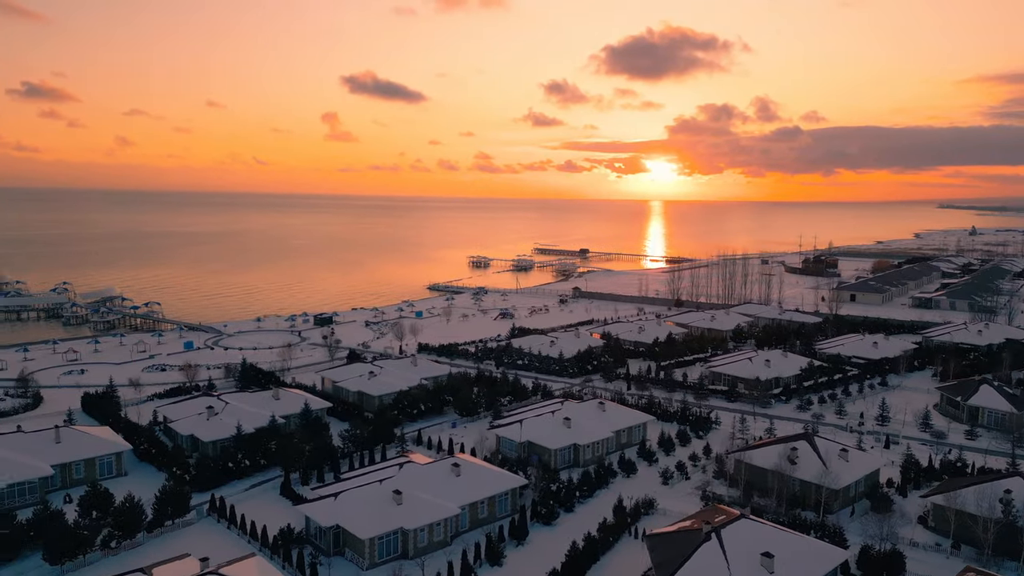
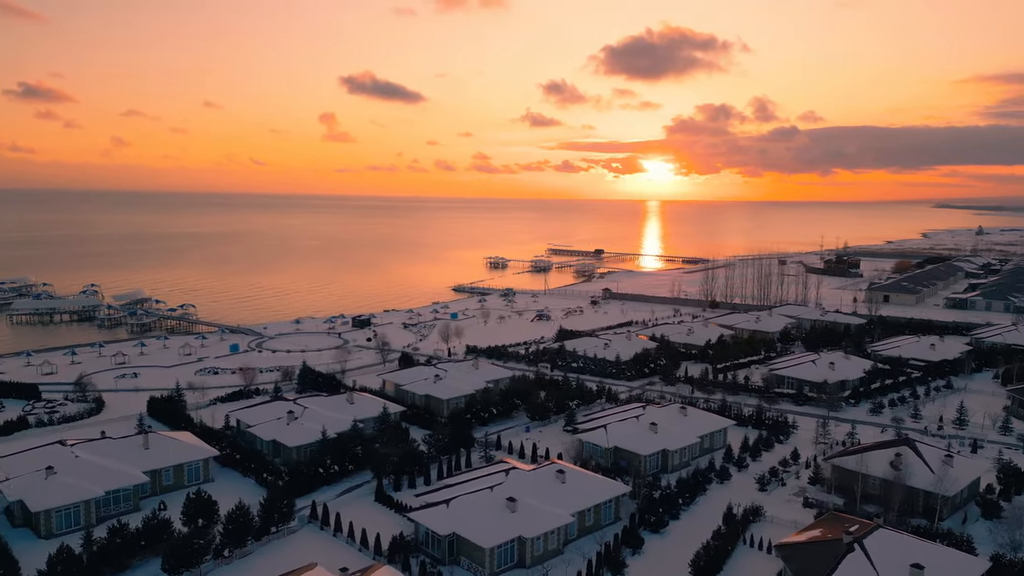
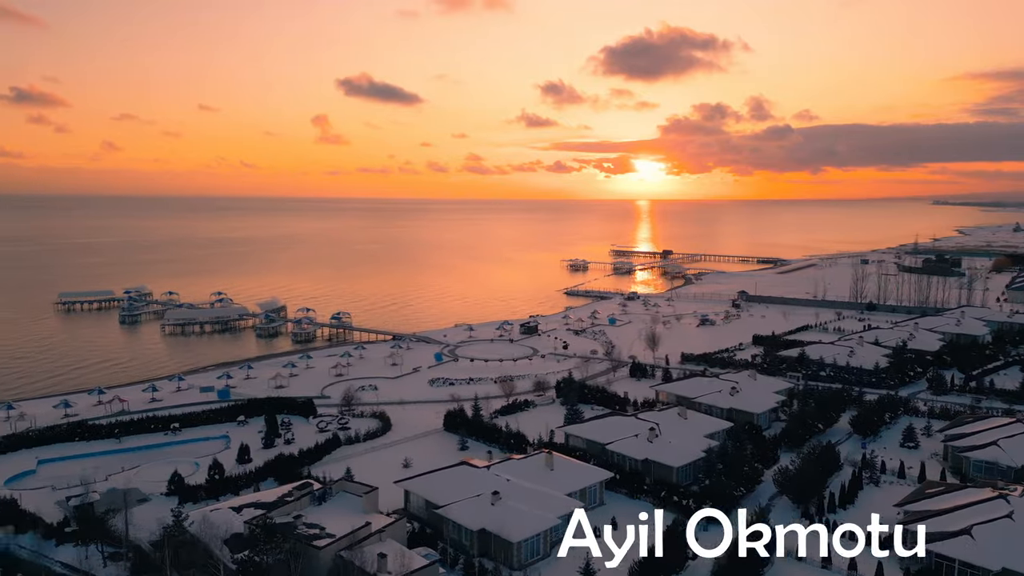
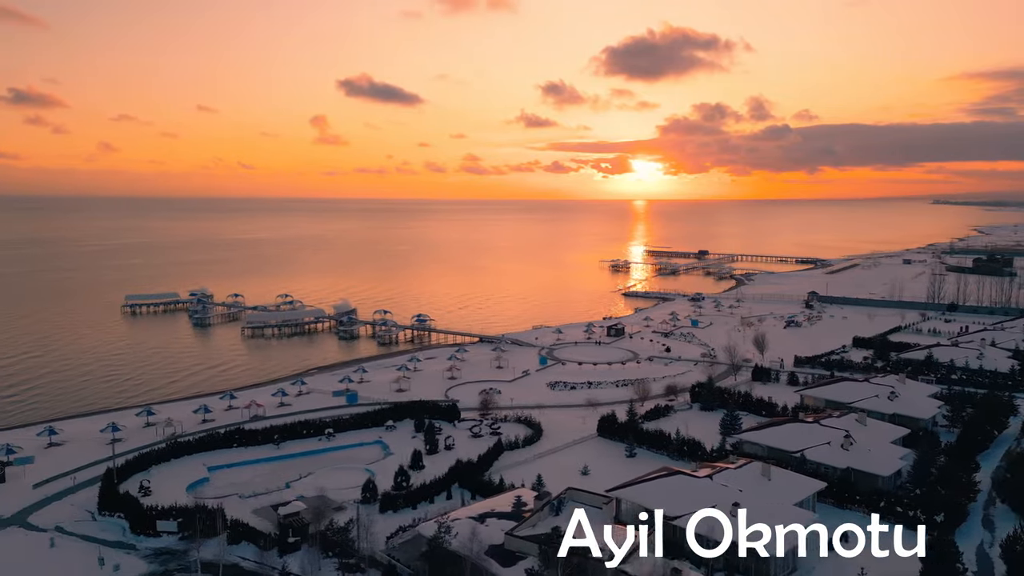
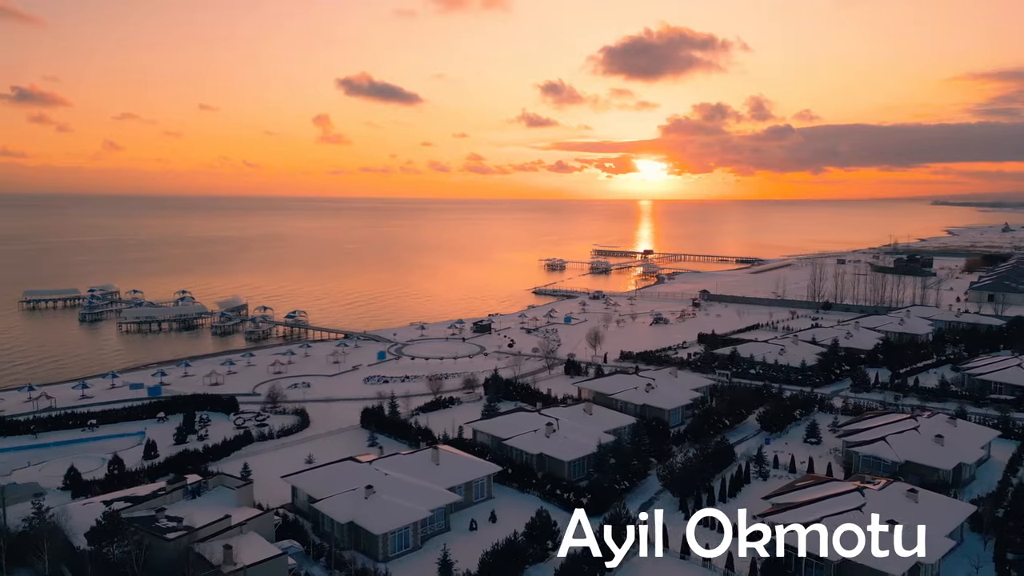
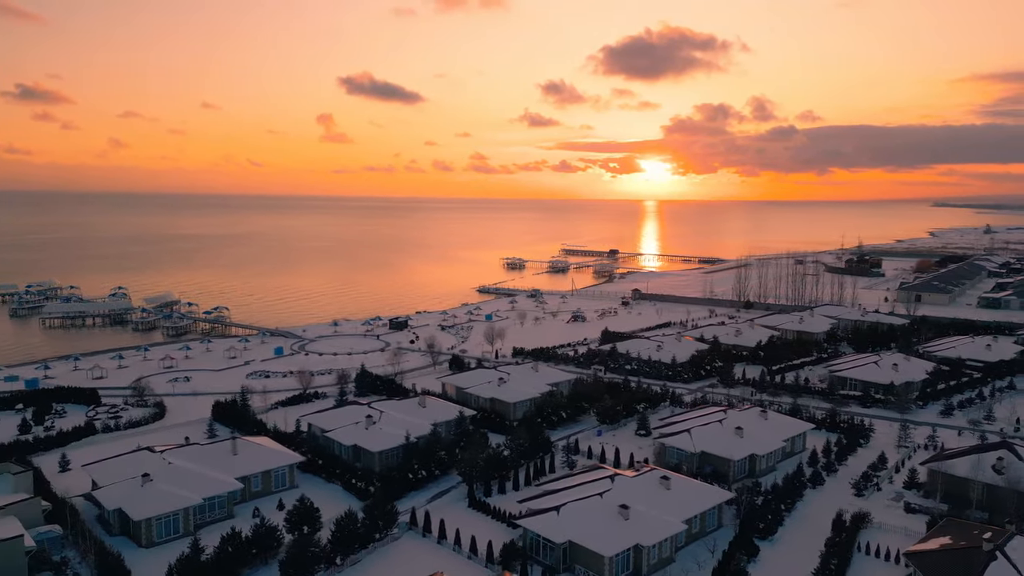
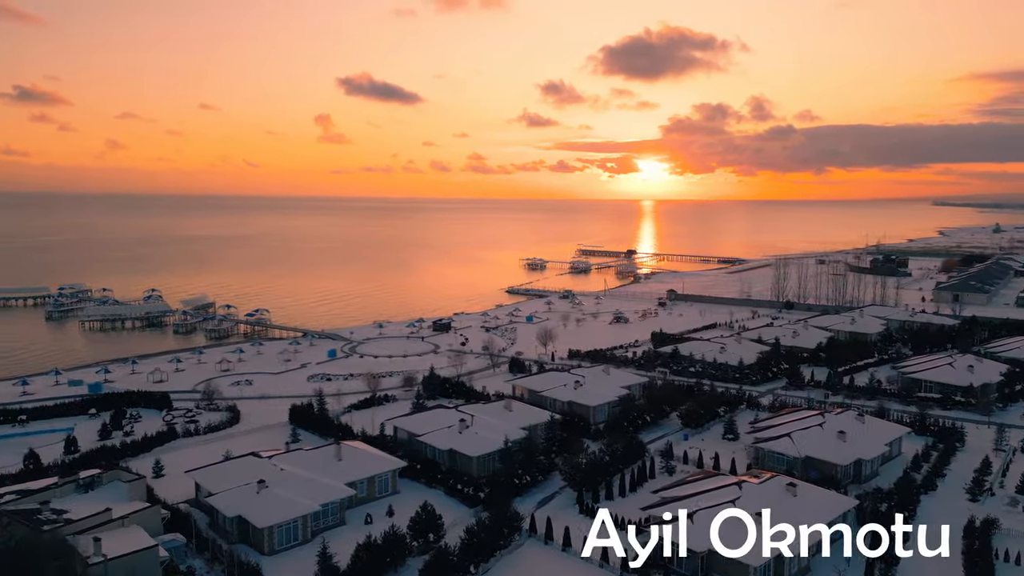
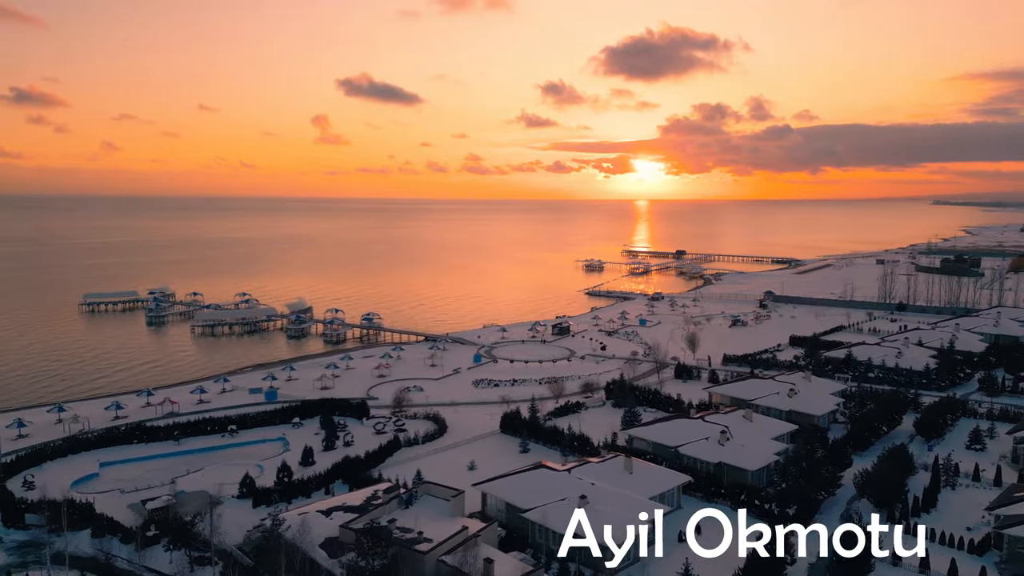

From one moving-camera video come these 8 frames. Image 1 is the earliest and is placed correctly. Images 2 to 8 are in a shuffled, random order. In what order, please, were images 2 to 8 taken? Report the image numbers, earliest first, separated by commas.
2, 6, 7, 5, 3, 8, 4
